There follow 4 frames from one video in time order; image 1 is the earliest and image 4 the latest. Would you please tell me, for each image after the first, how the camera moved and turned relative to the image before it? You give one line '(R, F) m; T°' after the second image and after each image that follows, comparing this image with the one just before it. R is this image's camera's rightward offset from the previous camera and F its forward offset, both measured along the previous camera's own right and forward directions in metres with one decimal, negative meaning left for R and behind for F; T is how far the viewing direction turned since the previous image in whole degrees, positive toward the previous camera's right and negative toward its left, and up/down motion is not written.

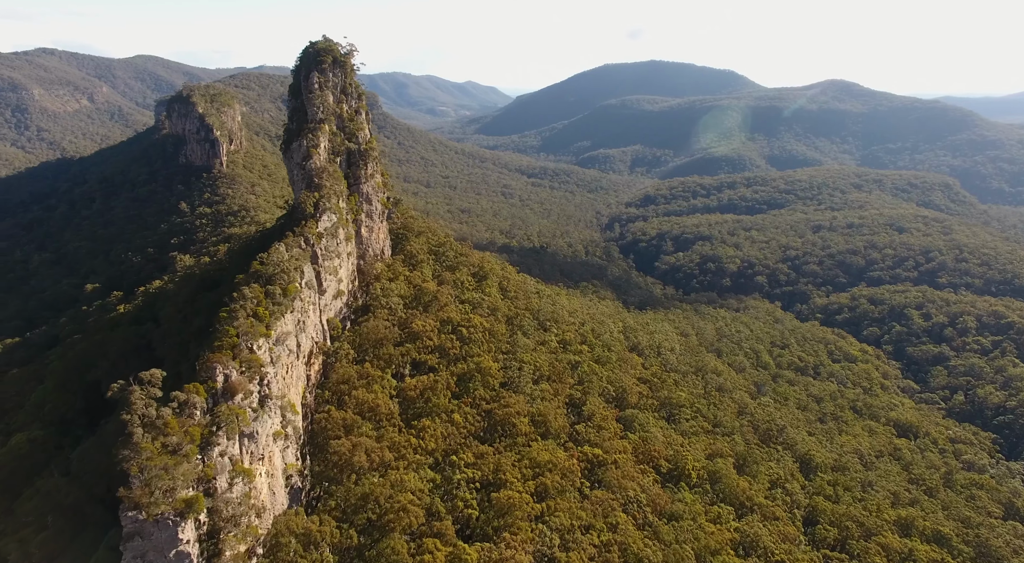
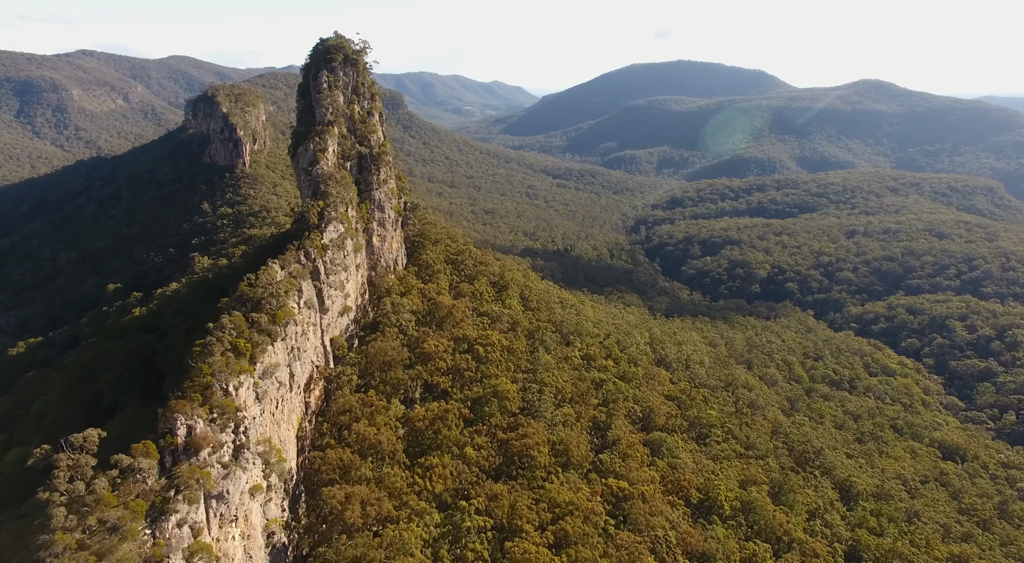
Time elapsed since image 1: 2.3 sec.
(+0.1, +2.4) m; -2°
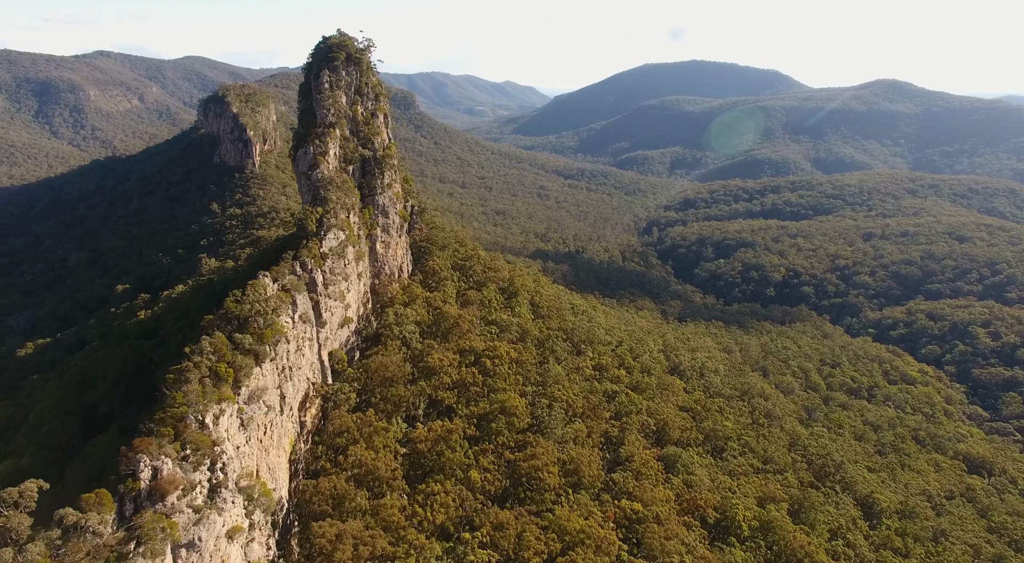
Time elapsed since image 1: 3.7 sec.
(+0.1, +1.4) m; -1°
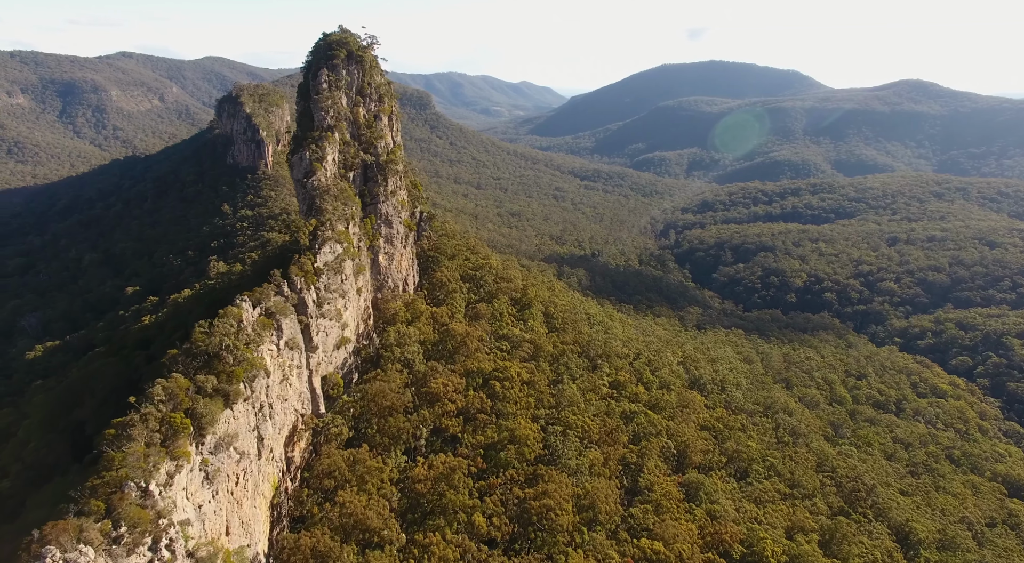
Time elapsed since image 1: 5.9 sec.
(+0.1, +2.3) m; -1°
